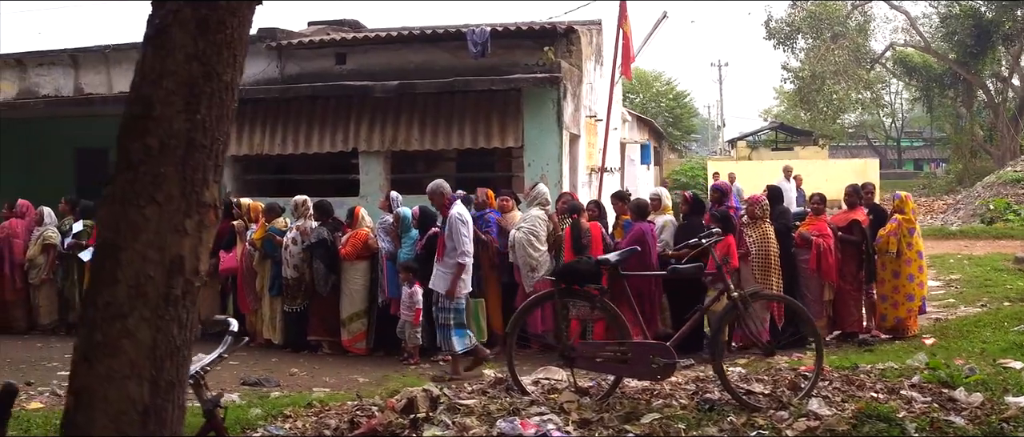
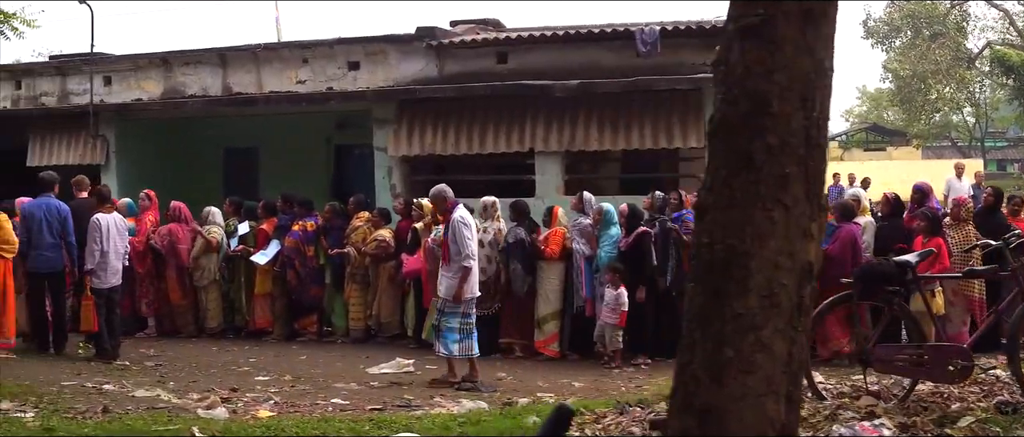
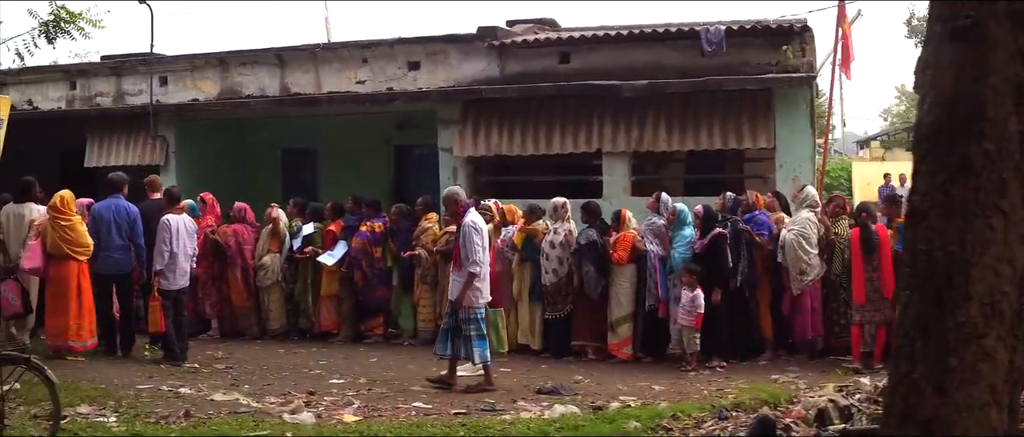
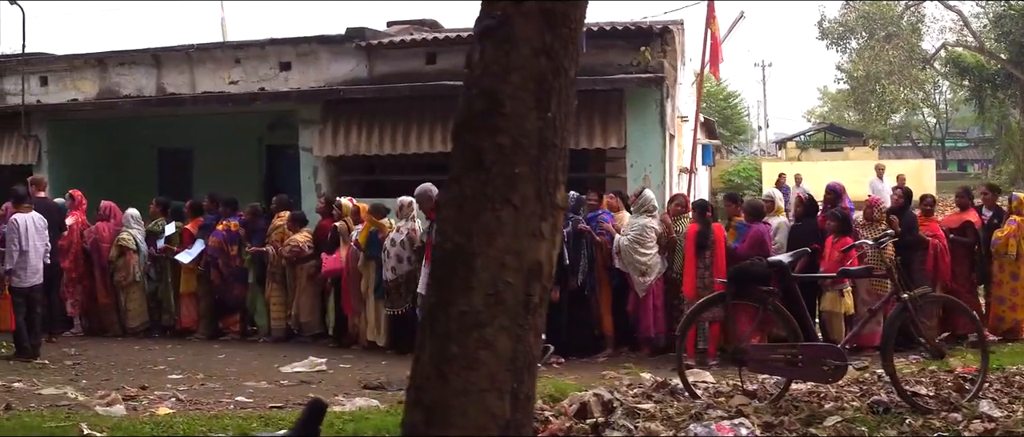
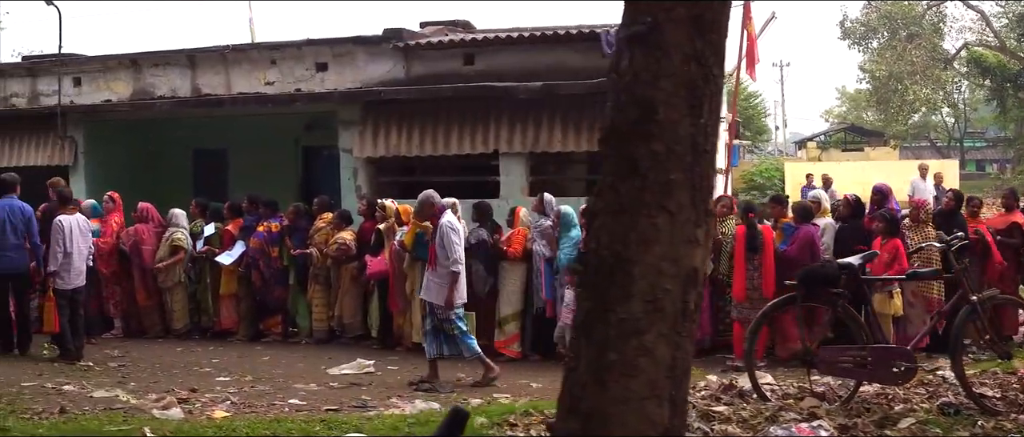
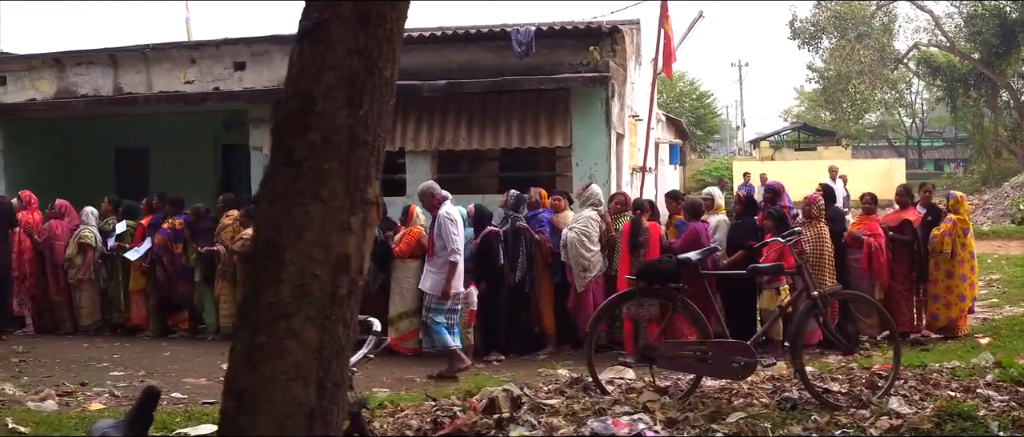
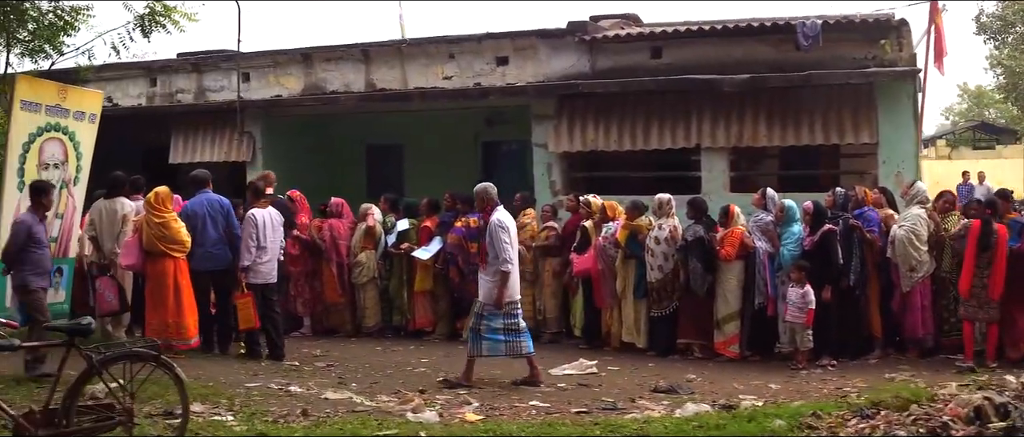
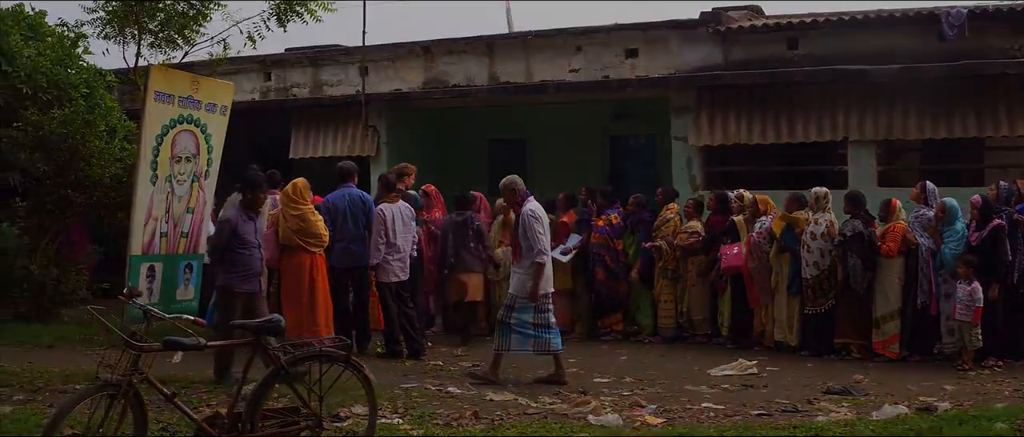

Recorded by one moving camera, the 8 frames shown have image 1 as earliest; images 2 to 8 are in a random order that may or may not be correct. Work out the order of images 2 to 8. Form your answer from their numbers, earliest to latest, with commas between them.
6, 4, 5, 2, 3, 7, 8
